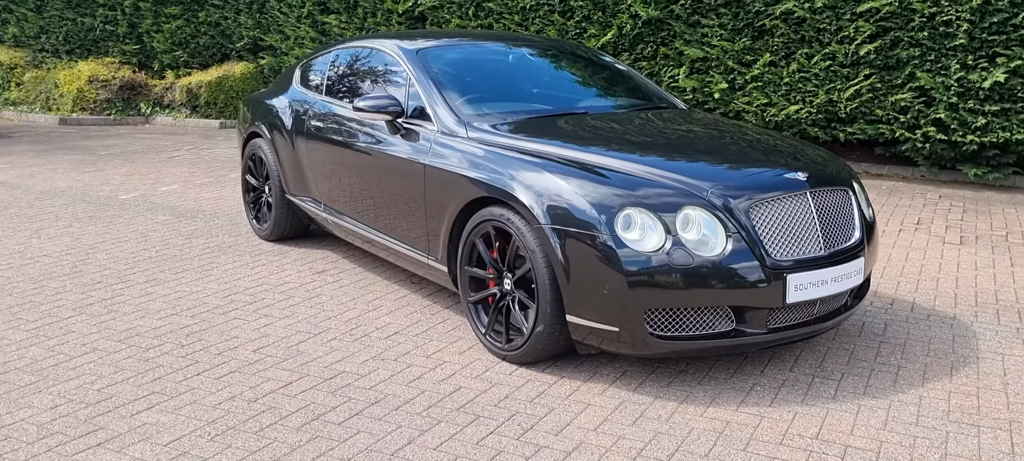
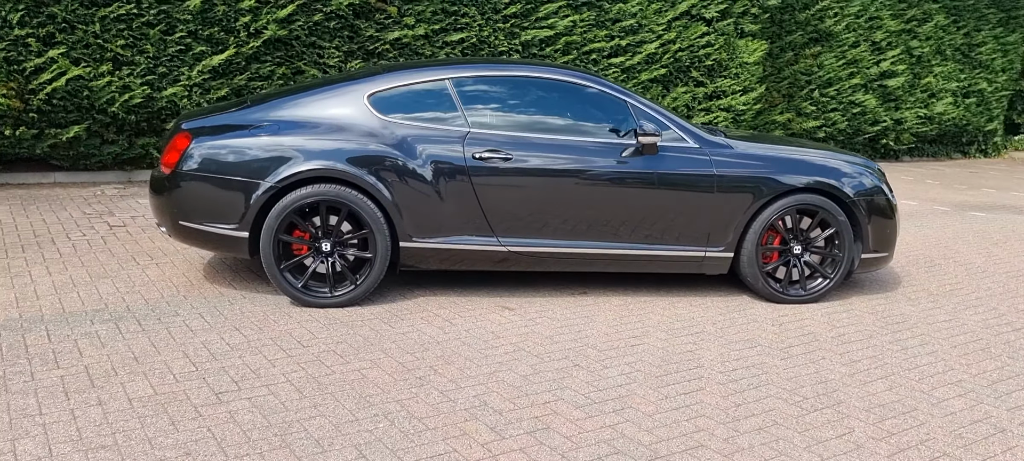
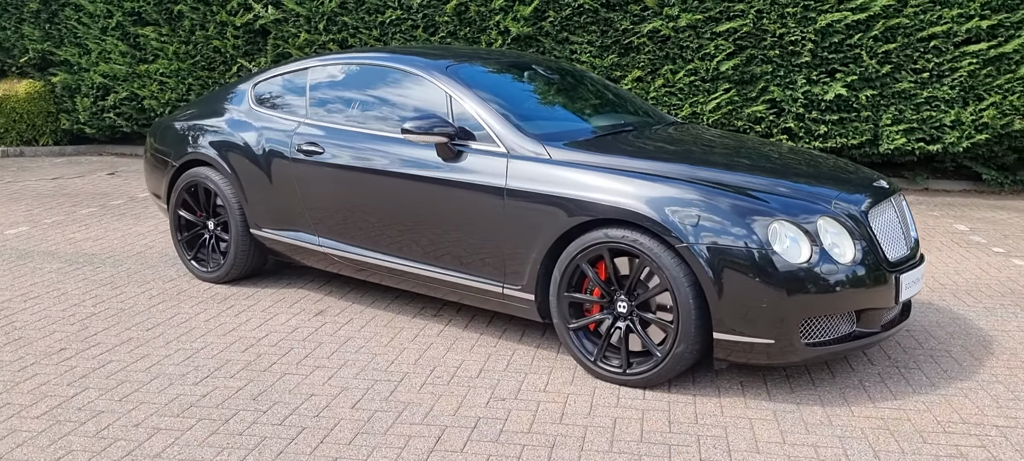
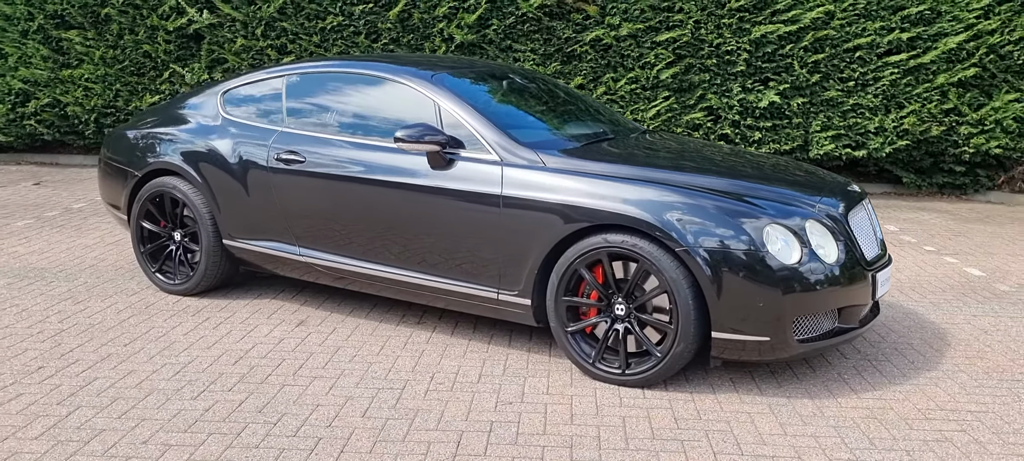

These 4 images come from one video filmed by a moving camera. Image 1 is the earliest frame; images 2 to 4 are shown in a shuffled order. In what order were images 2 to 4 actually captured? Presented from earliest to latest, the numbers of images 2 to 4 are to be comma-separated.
3, 4, 2
